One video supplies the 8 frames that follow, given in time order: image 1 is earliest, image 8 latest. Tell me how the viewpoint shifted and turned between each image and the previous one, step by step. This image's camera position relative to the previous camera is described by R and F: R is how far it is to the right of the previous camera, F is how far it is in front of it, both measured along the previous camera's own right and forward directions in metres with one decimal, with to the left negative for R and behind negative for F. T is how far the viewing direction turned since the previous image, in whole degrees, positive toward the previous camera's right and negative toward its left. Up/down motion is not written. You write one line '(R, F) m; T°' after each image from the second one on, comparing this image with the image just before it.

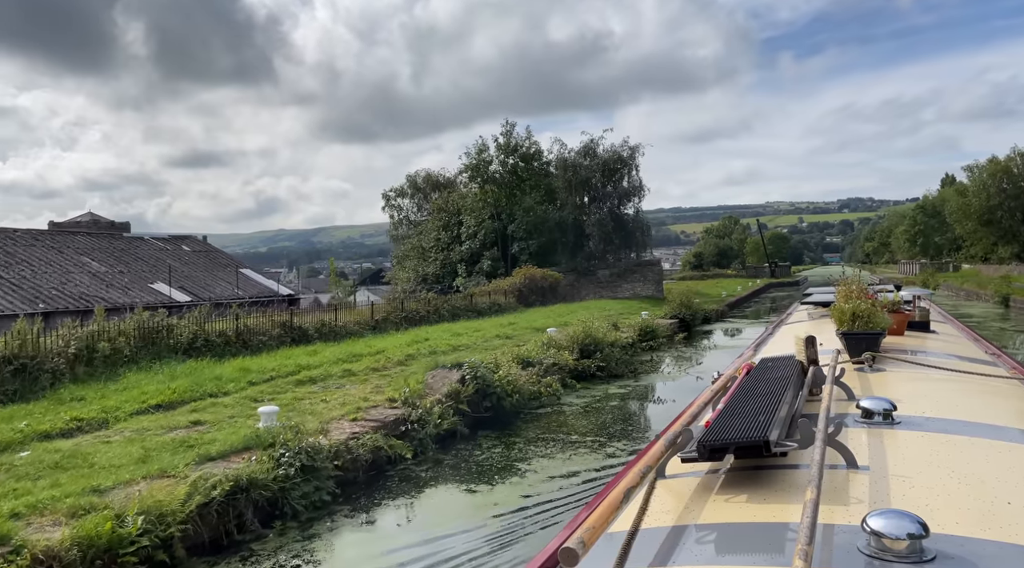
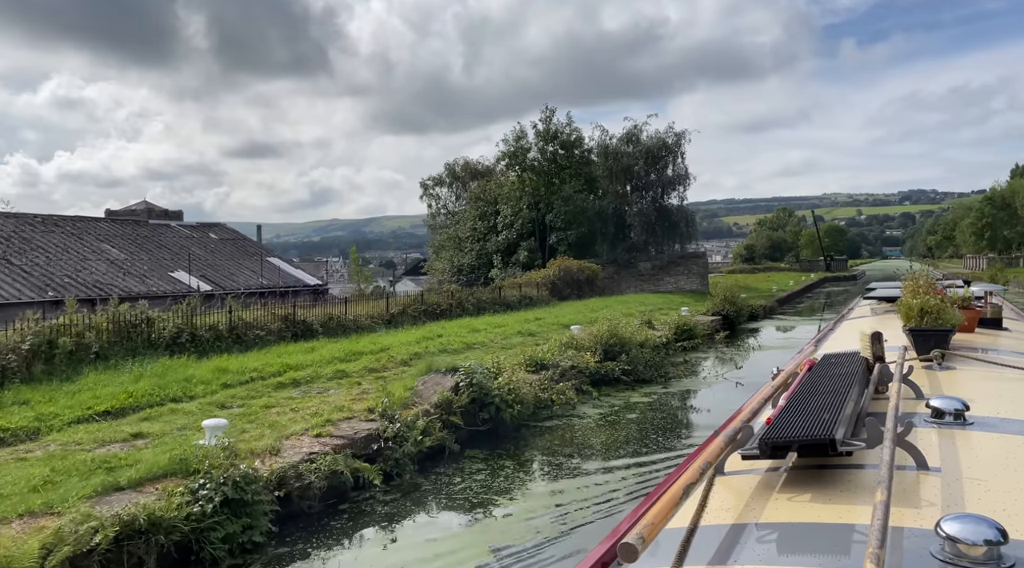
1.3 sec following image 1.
(+0.5, +1.5) m; -3°
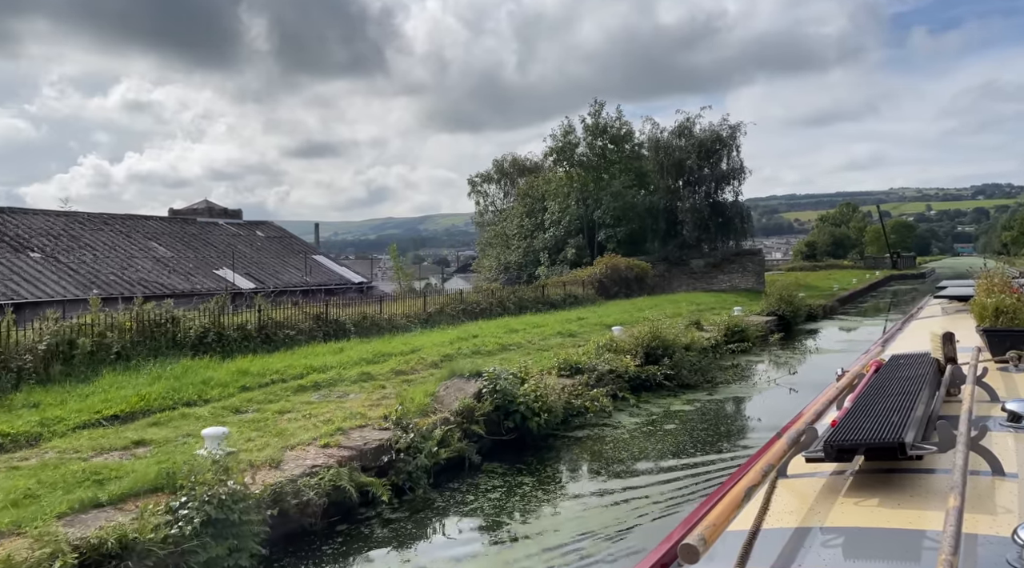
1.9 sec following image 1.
(+0.3, +0.6) m; -4°
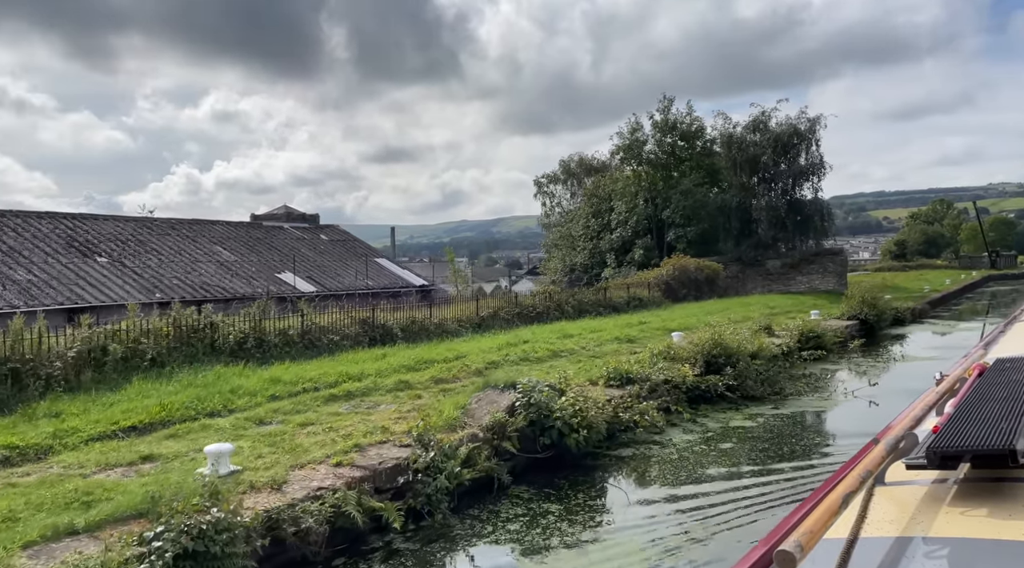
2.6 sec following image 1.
(+0.4, +0.7) m; -5°
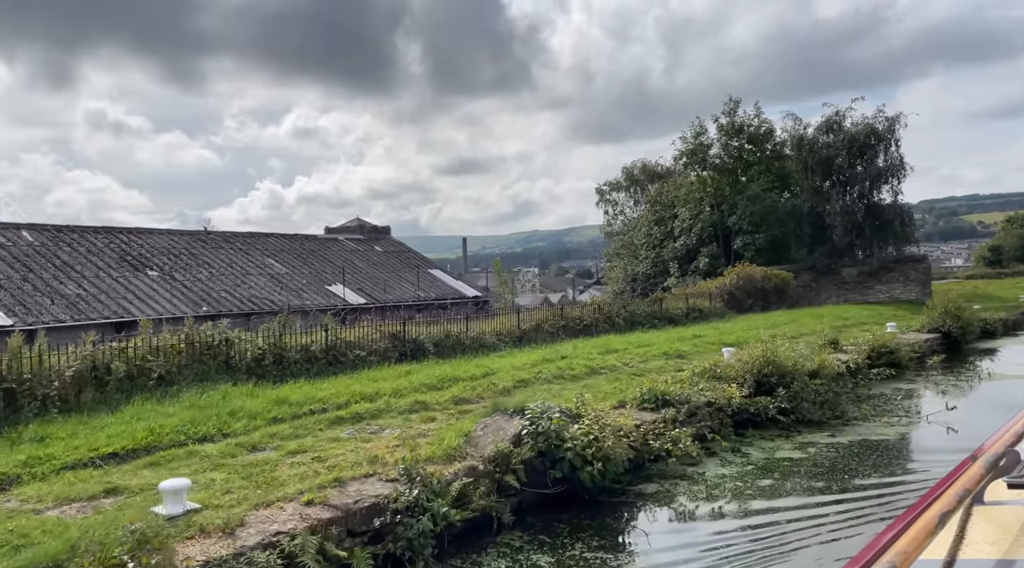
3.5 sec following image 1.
(+0.6, +0.9) m; -5°
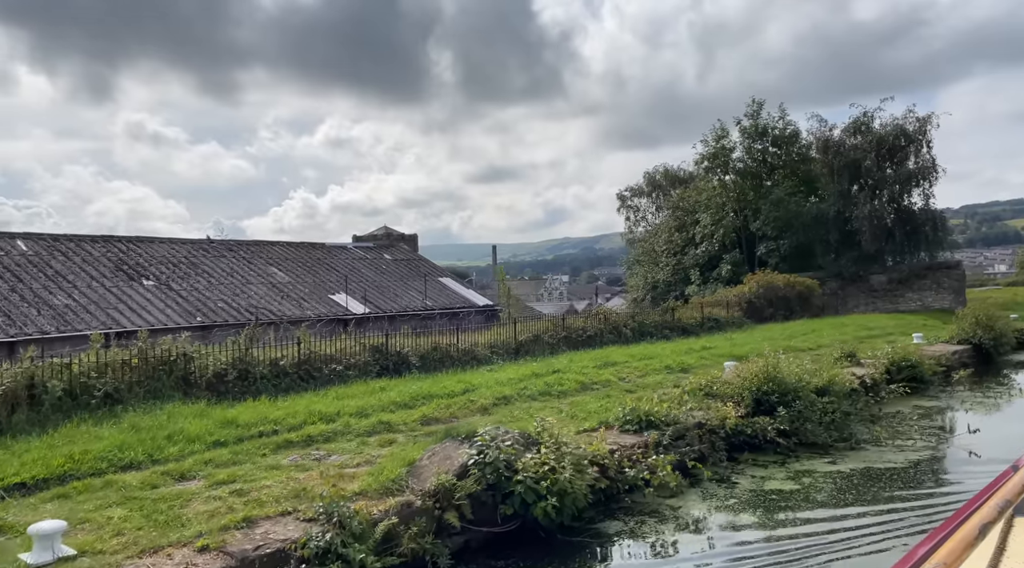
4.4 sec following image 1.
(+0.7, +0.9) m; -2°
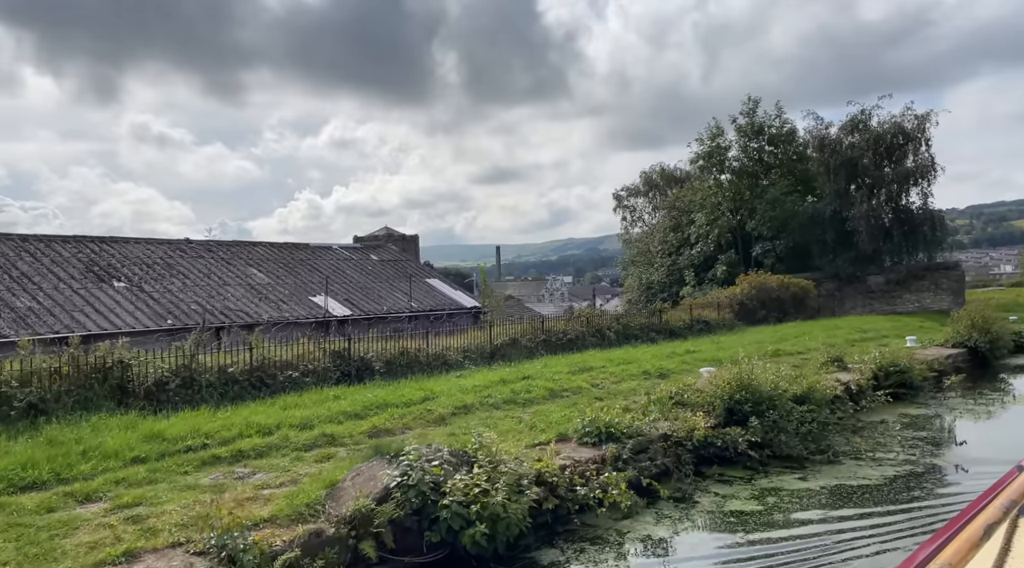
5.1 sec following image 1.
(+0.5, +0.7) m; 0°
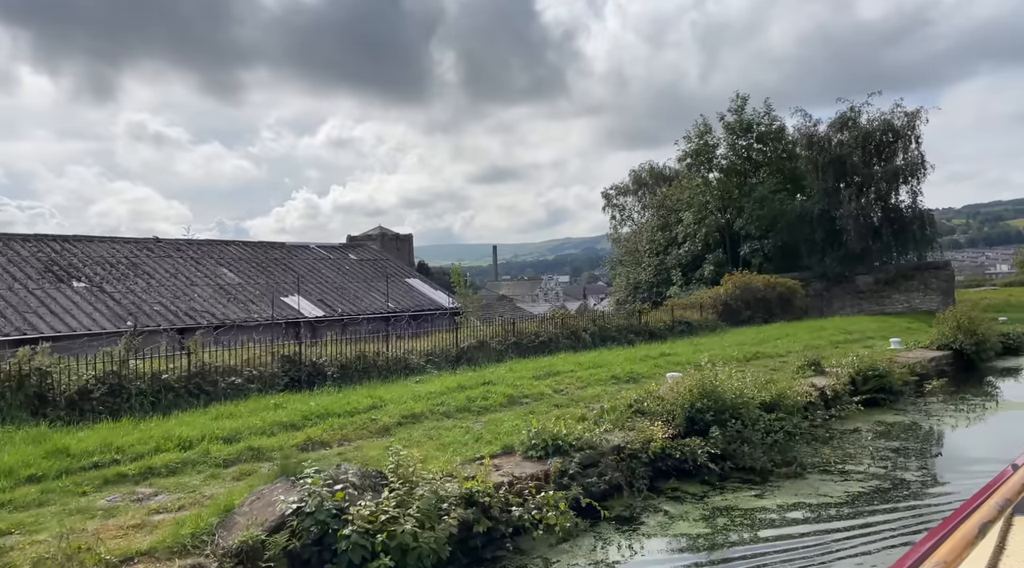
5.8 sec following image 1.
(+0.5, +0.7) m; 0°
